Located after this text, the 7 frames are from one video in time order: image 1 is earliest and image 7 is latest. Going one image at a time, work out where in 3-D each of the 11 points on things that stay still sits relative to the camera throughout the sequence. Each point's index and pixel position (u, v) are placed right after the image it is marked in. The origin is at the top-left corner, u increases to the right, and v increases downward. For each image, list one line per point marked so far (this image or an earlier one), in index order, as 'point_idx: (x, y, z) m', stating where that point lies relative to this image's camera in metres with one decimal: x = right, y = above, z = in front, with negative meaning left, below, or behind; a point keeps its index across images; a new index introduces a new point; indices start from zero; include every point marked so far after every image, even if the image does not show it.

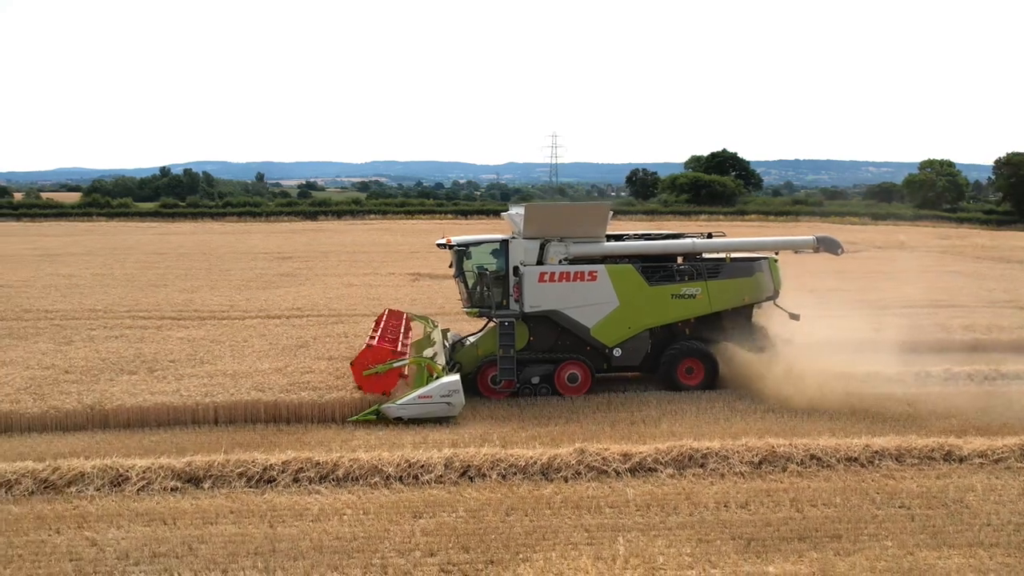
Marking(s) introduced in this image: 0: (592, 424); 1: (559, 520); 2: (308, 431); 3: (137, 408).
0: (+0.7, -1.1, +7.8) m
1: (+0.3, -1.4, +5.7) m
2: (-1.6, -1.1, +7.6) m
3: (-3.1, -1.0, +7.9) m
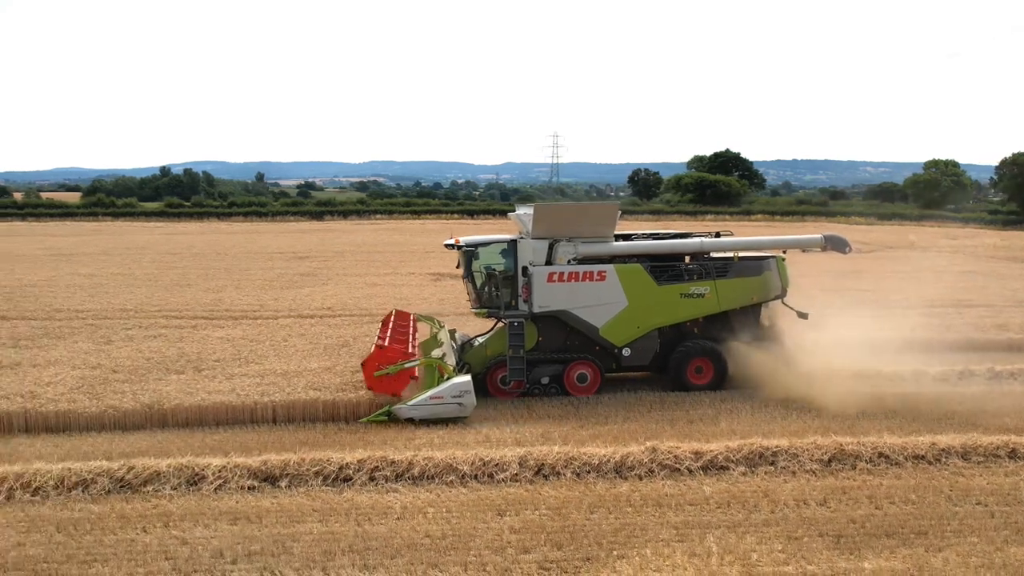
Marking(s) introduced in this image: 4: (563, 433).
0: (+1.1, -1.1, +7.9) m
1: (+0.8, -1.4, +5.7) m
2: (-1.1, -1.1, +7.6) m
3: (-2.6, -1.0, +7.9) m
4: (+0.4, -1.1, +7.6) m
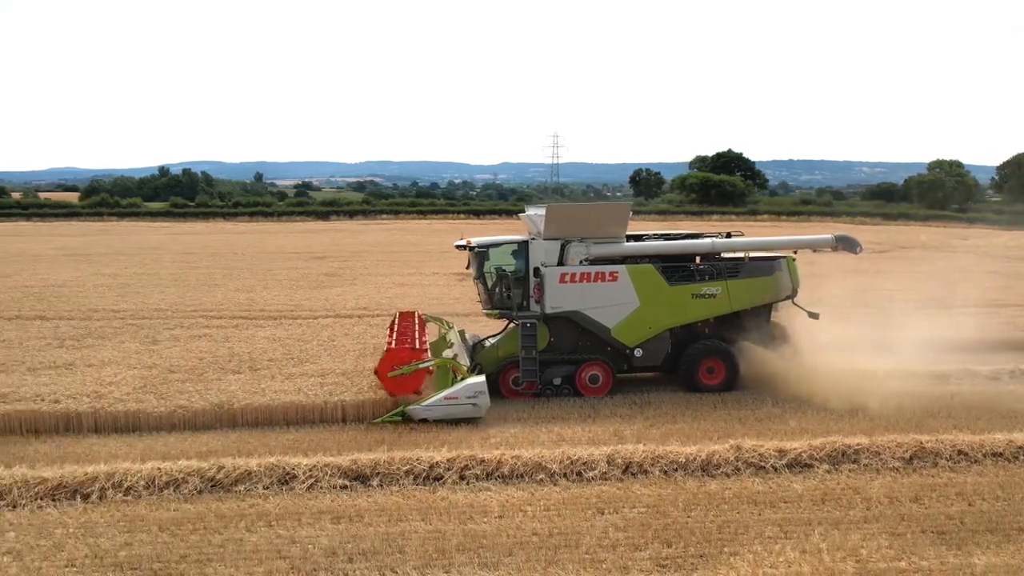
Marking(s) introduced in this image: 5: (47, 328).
0: (+1.7, -1.1, +7.9) m
1: (+1.4, -1.4, +5.8) m
2: (-0.5, -1.1, +7.6) m
3: (-2.0, -1.0, +7.9) m
4: (+1.0, -1.1, +7.6) m
5: (-5.6, -0.5, +11.8) m
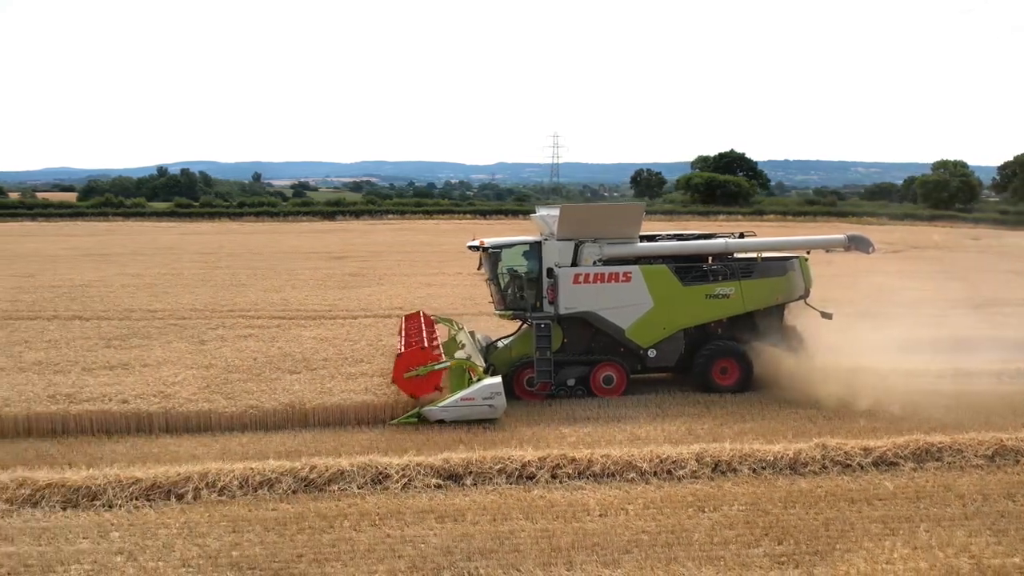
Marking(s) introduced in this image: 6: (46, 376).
0: (+2.3, -1.1, +7.9) m
1: (+2.0, -1.3, +5.8) m
2: (0.0, -1.1, +7.6) m
3: (-1.4, -1.0, +7.9) m
4: (+1.6, -1.1, +7.6) m
5: (-5.1, -0.5, +11.7) m
6: (-4.3, -0.8, +9.1) m
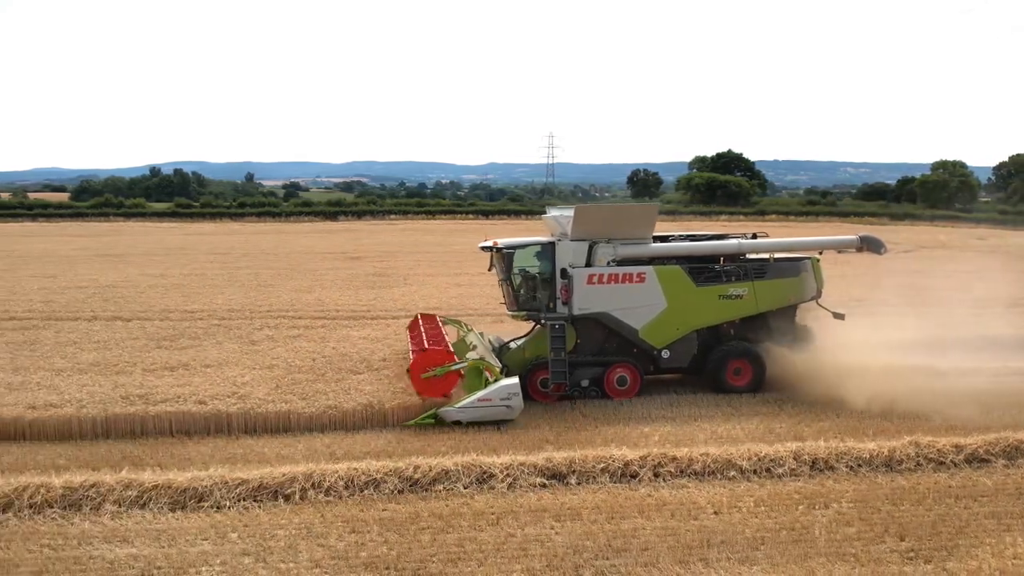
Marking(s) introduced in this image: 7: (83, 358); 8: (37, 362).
0: (+2.9, -1.1, +8.0) m
1: (+2.7, -1.3, +5.8) m
2: (+0.7, -1.1, +7.6) m
3: (-0.8, -1.0, +7.9) m
4: (+2.2, -1.1, +7.7) m
5: (-4.5, -0.5, +11.7) m
6: (-3.7, -0.8, +9.0) m
7: (-4.3, -0.7, +9.8) m
8: (-4.7, -0.7, +9.6) m
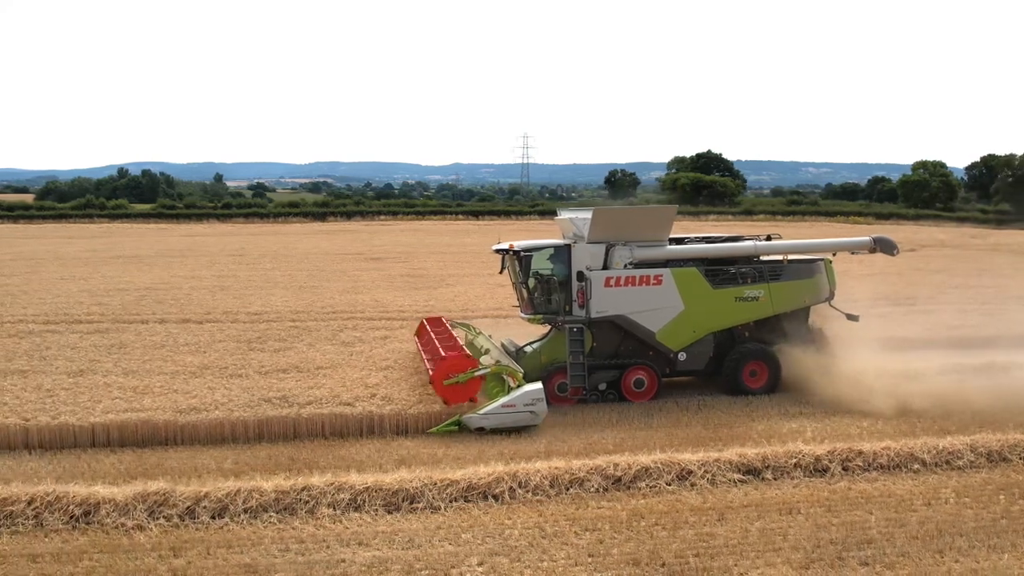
0: (+4.1, -1.0, +8.2) m
1: (+4.0, -1.3, +6.1) m
2: (+1.9, -1.1, +7.7) m
3: (+0.4, -1.0, +7.9) m
4: (+3.4, -1.1, +7.9) m
5: (-3.5, -0.5, +11.5) m
6: (-2.6, -0.8, +8.9) m
7: (-3.2, -0.7, +9.6) m
8: (-3.5, -0.7, +9.4) m
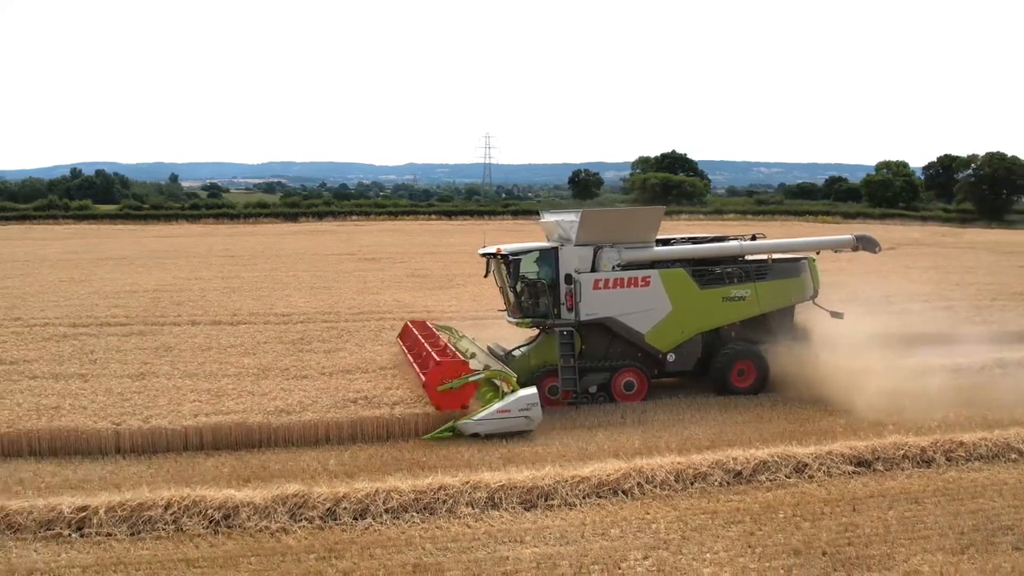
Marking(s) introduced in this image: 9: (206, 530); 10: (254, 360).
0: (+4.8, -1.0, +8.5) m
1: (+4.8, -1.3, +6.4) m
2: (+2.6, -1.1, +7.9) m
3: (+1.1, -1.0, +8.0) m
4: (+4.1, -1.1, +8.1) m
5: (-3.1, -0.5, +11.3) m
6: (-1.9, -0.8, +8.8) m
7: (-2.6, -0.7, +9.5) m
8: (-2.9, -0.8, +9.2) m
9: (-1.7, -1.4, +5.5) m
10: (-2.6, -0.7, +9.6) m
